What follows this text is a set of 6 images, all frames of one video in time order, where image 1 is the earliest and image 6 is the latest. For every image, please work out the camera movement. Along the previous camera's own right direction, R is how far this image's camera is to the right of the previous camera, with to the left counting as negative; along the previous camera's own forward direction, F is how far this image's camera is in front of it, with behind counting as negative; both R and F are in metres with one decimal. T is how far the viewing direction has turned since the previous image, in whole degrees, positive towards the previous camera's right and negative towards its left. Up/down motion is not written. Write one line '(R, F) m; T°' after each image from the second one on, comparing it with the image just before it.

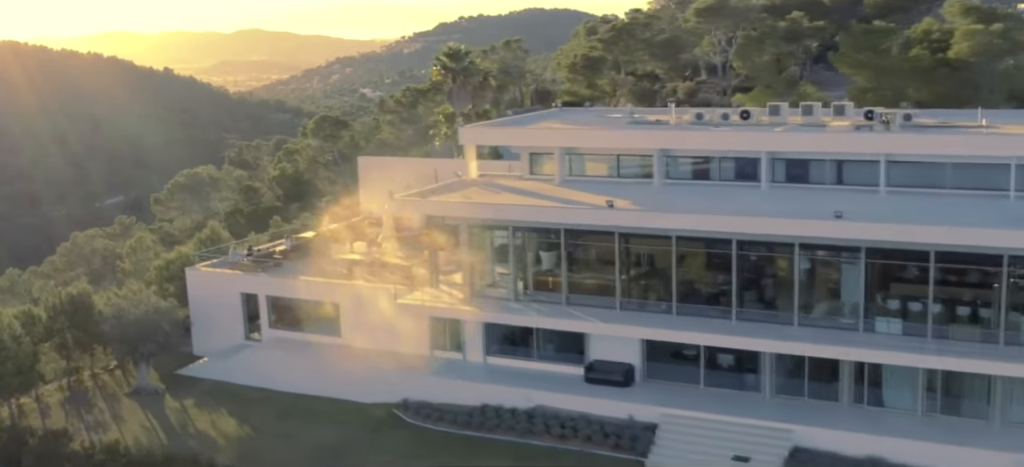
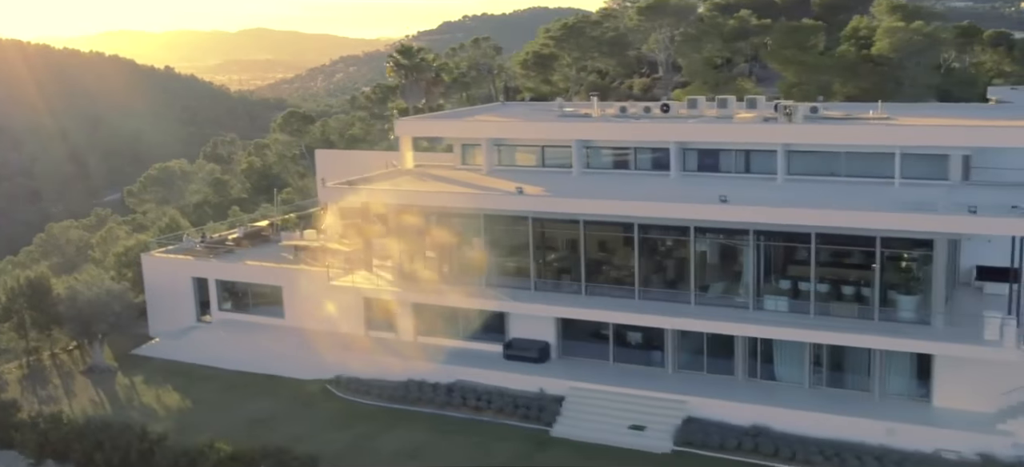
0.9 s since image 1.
(+2.5, -1.7) m; 0°
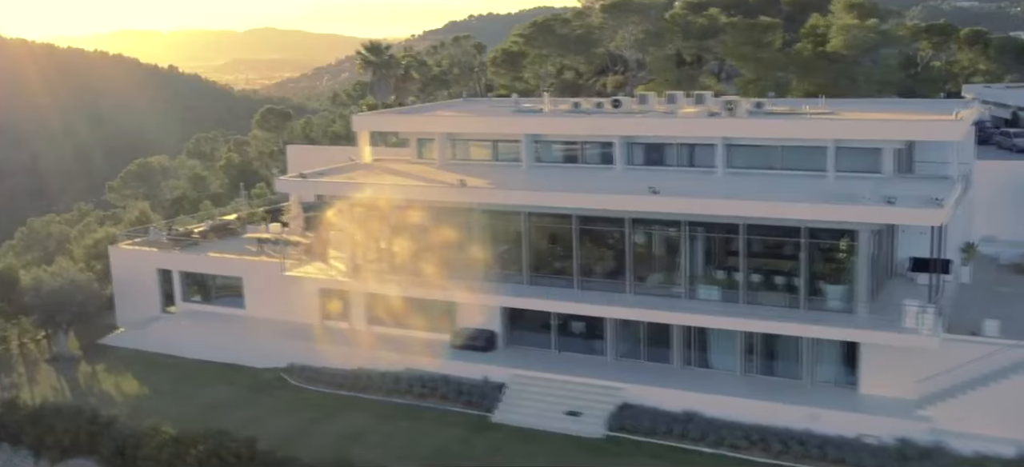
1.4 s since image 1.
(+1.8, -0.7) m; 0°
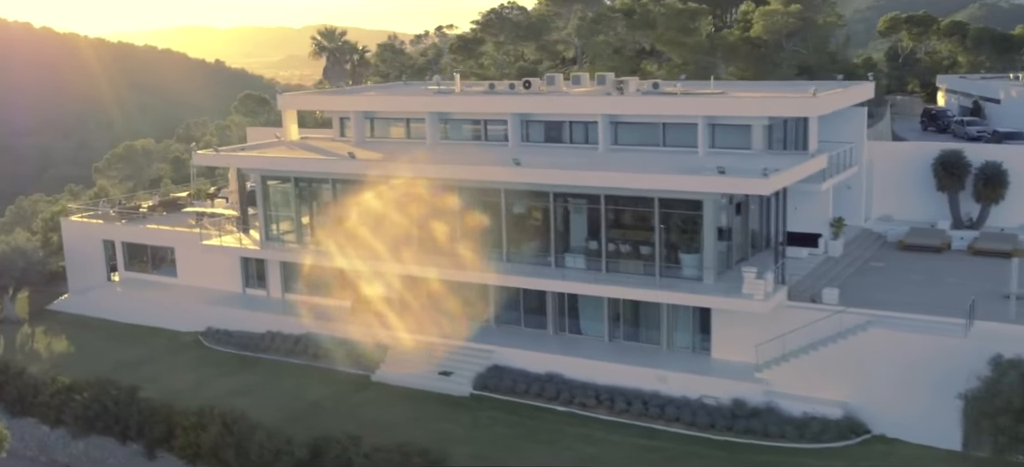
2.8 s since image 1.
(+4.9, -1.2) m; -3°
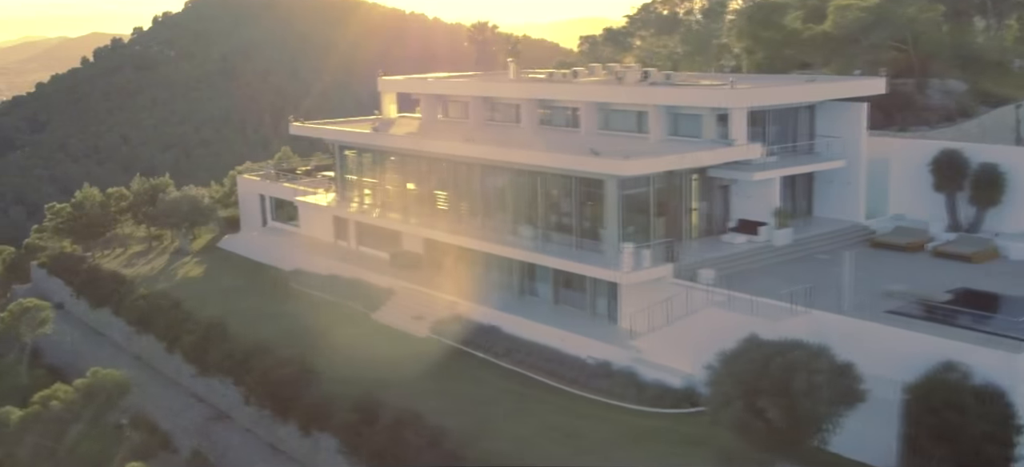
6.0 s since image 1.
(+12.1, -1.5) m; -21°
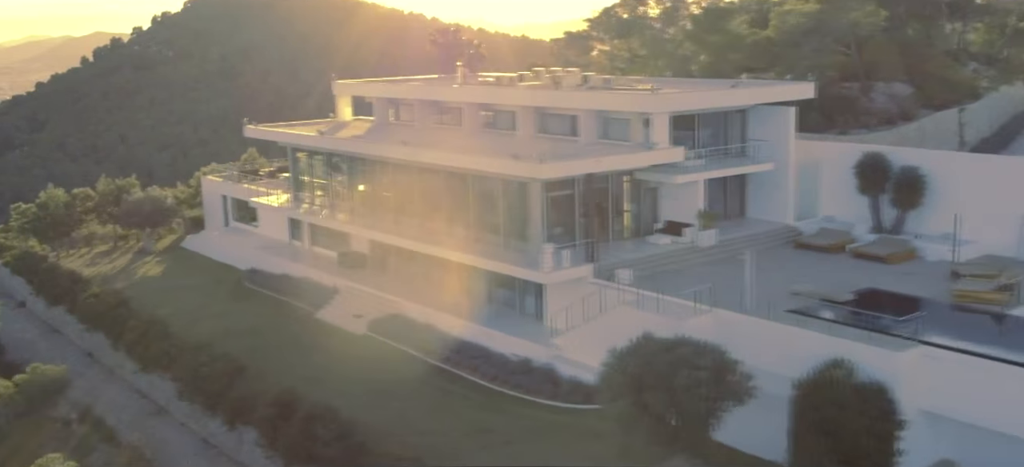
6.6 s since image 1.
(+2.2, -0.8) m; 0°
